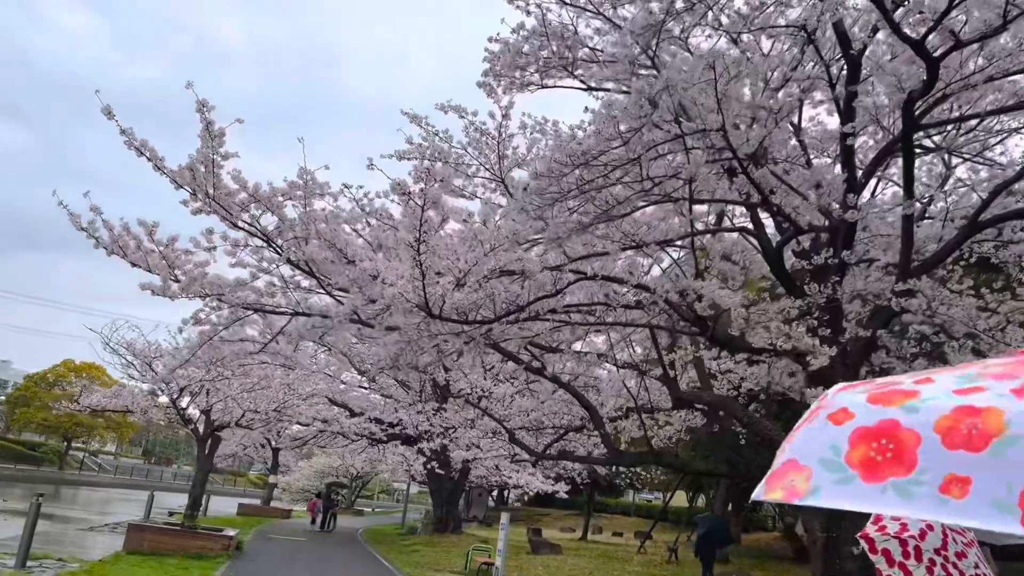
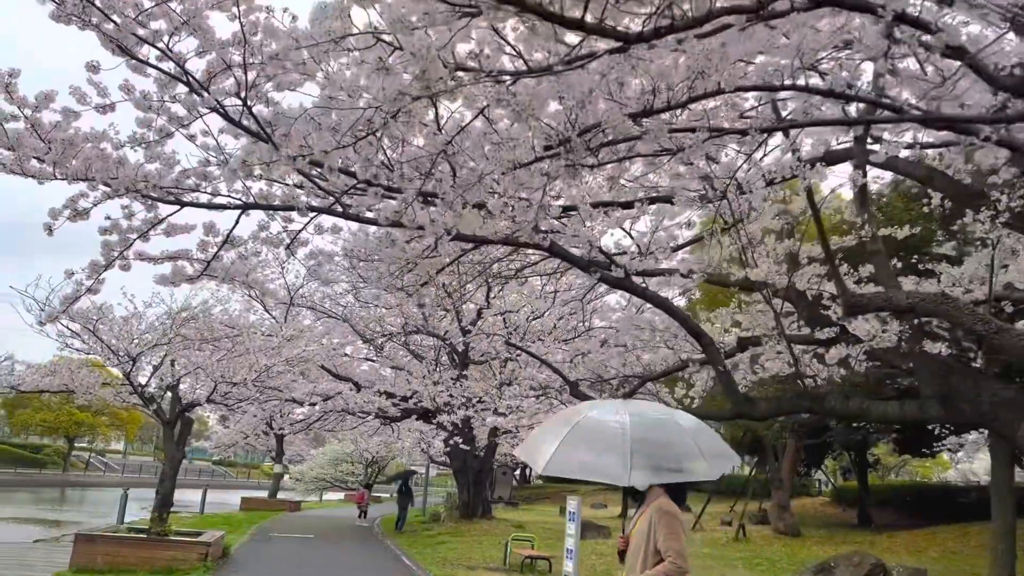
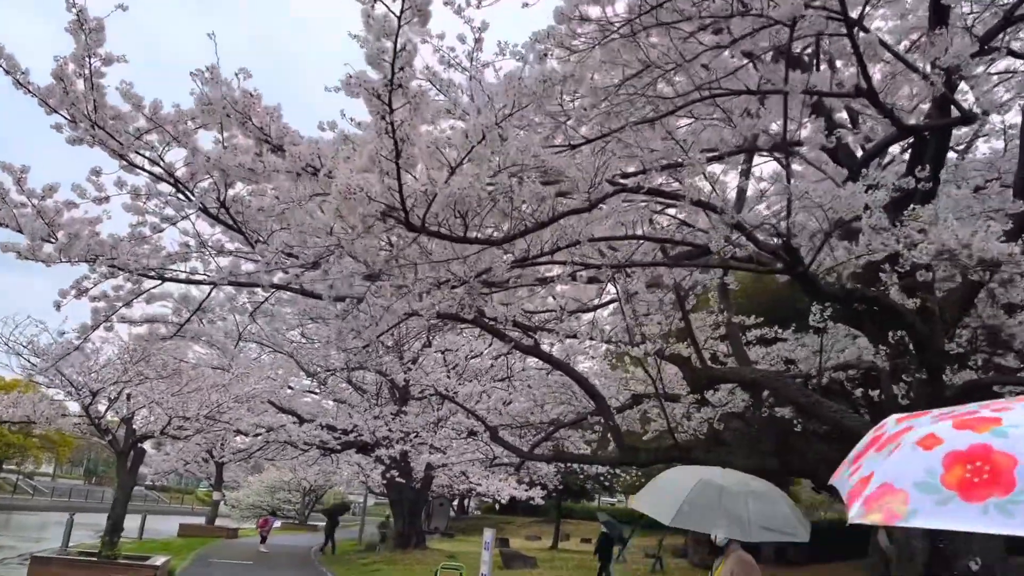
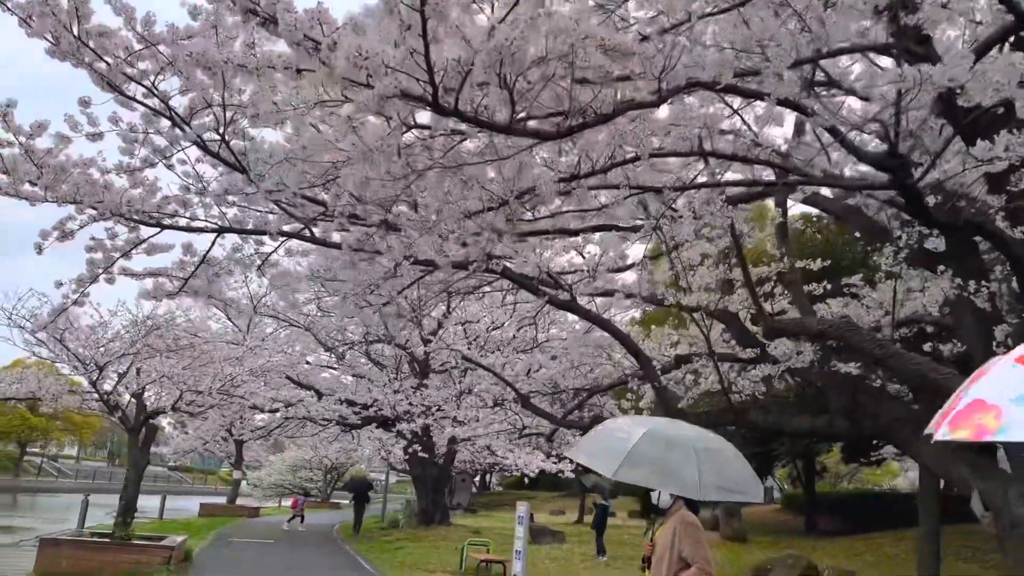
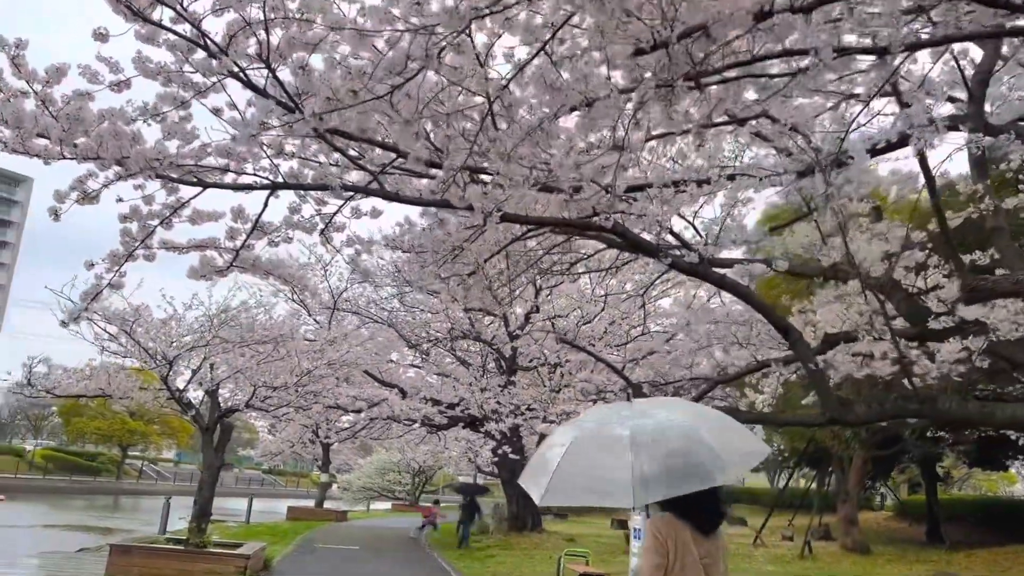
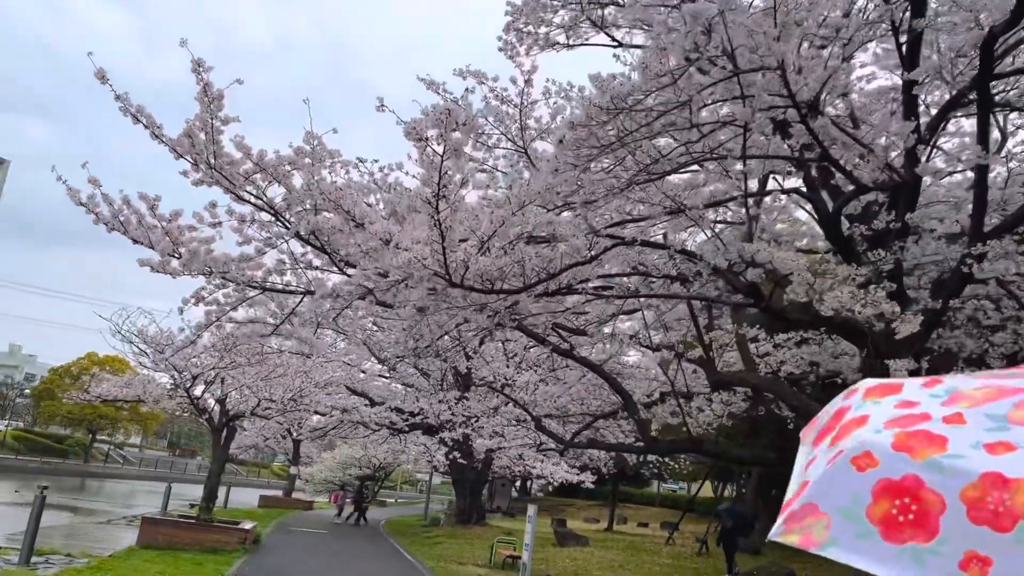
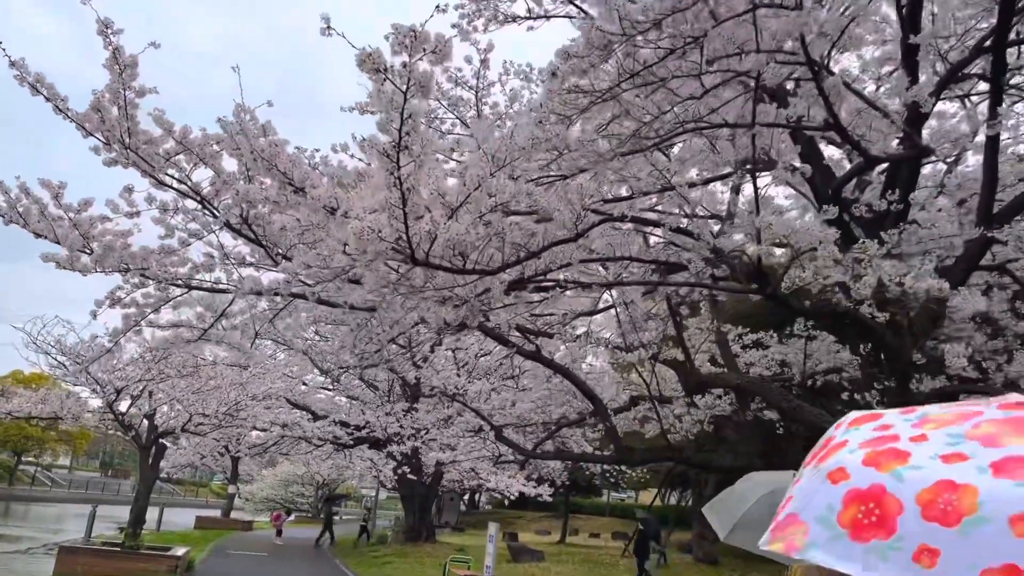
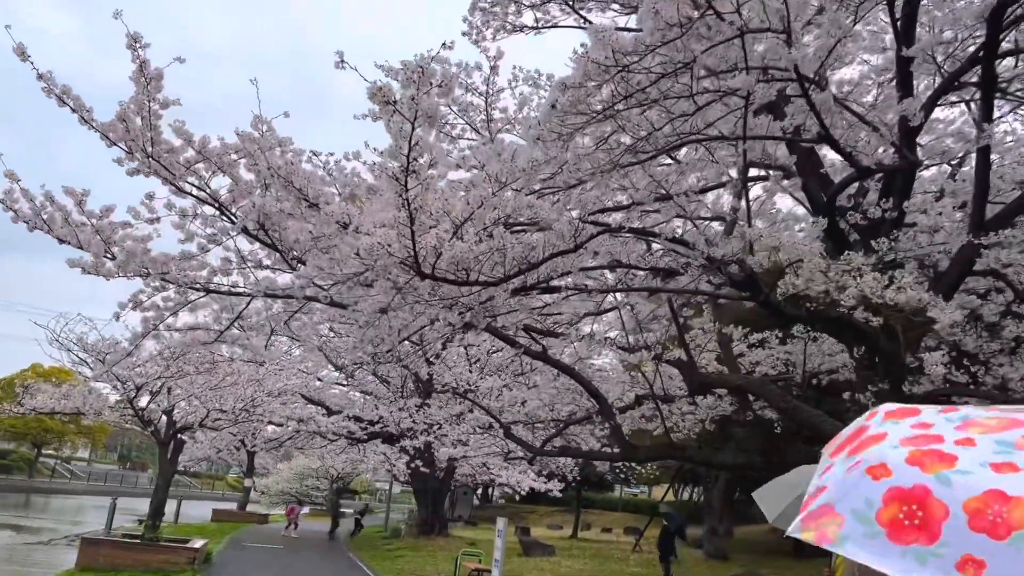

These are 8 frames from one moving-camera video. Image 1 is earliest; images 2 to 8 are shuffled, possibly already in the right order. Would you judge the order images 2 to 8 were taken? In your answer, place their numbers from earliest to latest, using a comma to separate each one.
6, 8, 7, 3, 4, 2, 5
